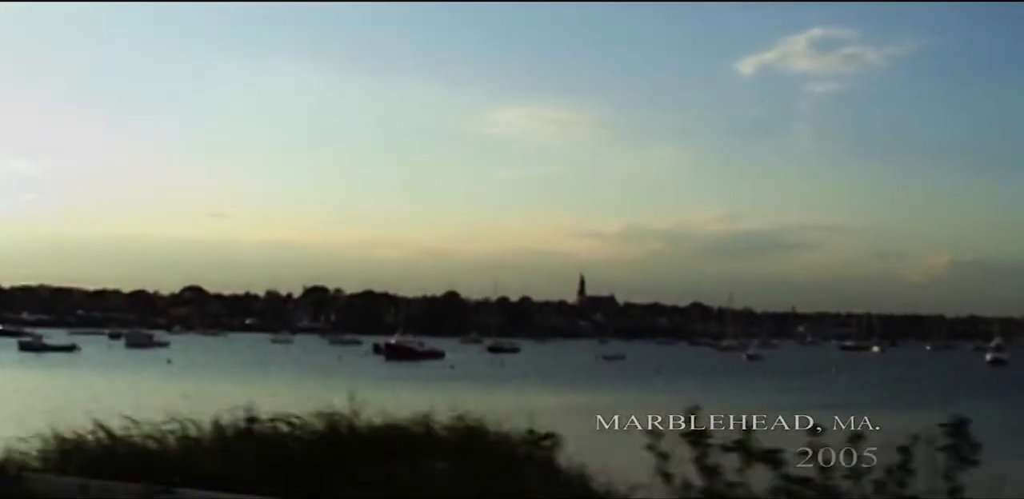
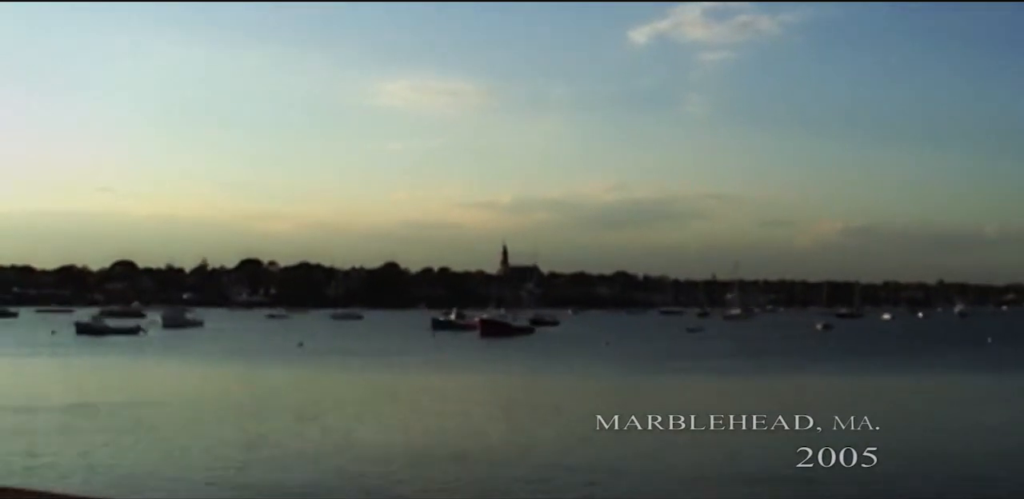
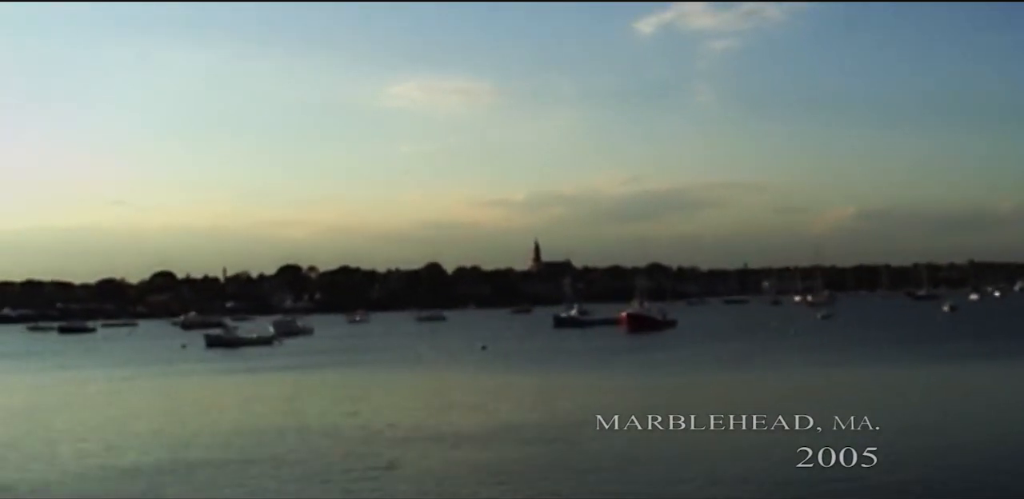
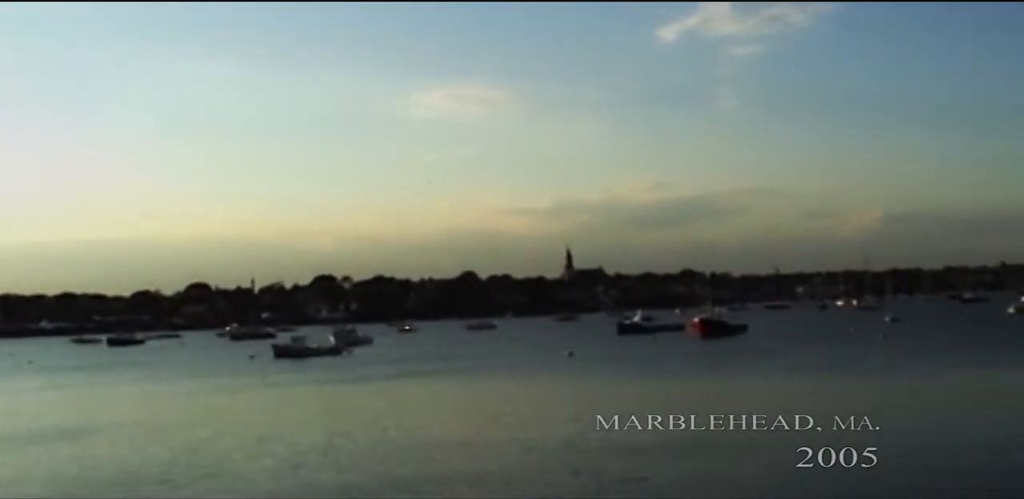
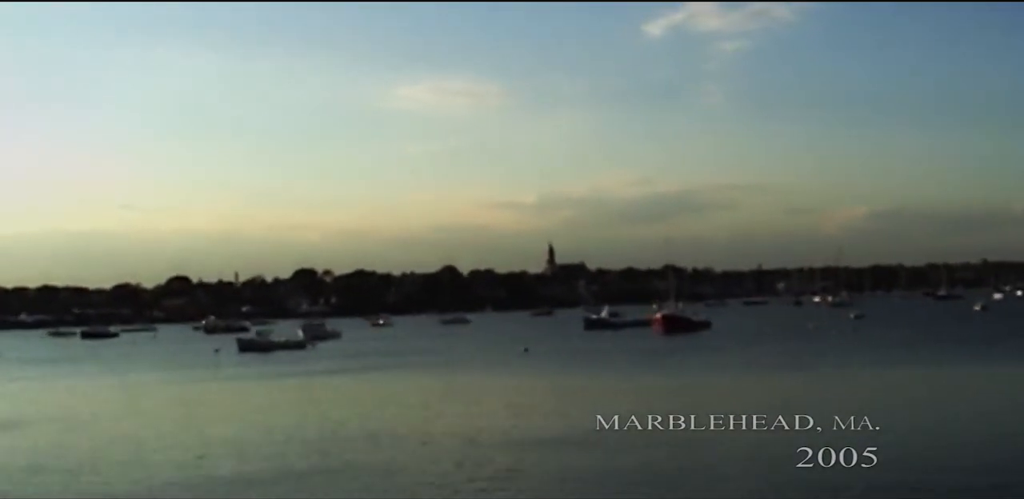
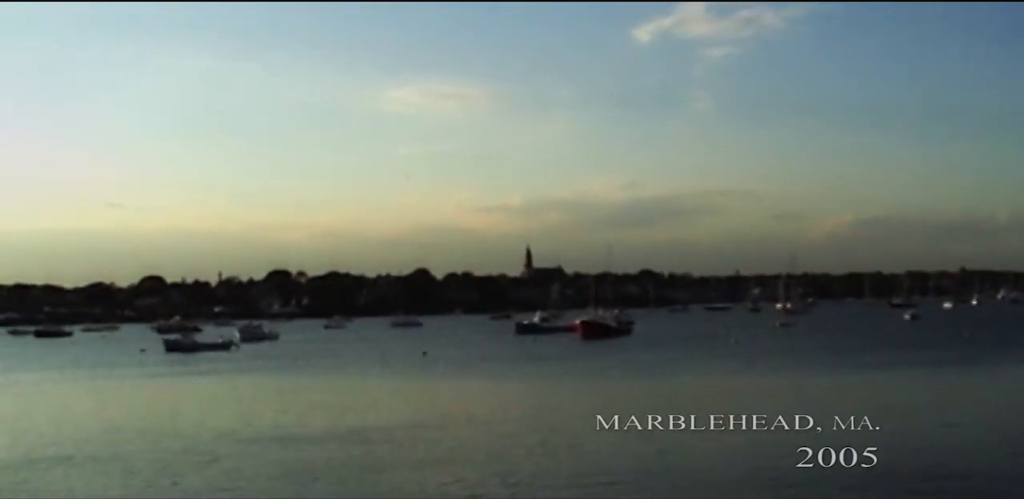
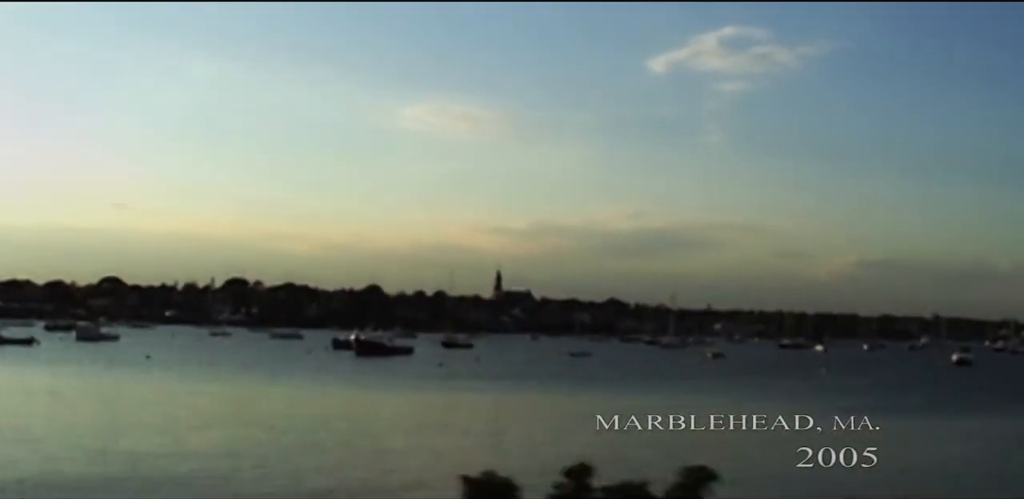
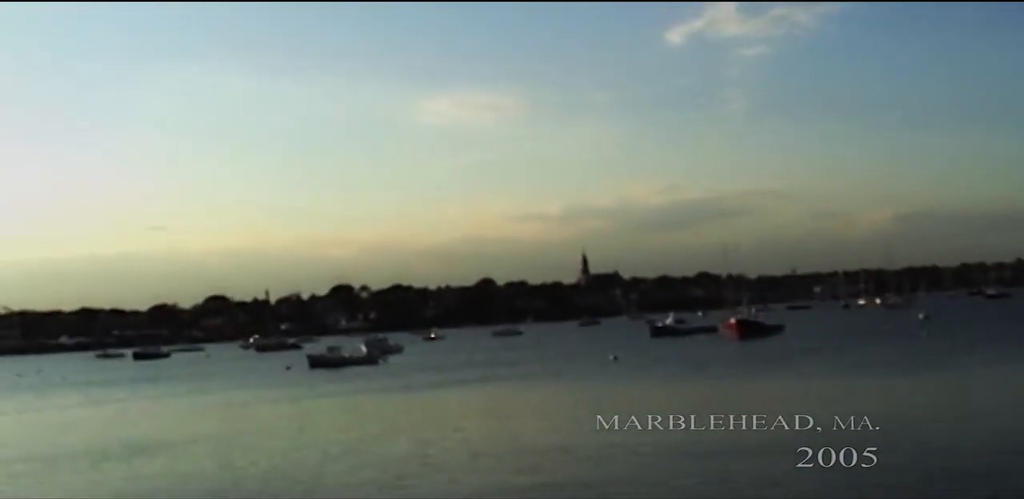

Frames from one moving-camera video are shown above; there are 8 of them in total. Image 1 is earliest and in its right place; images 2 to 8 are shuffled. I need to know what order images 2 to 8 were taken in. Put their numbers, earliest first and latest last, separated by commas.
7, 2, 6, 3, 5, 4, 8
